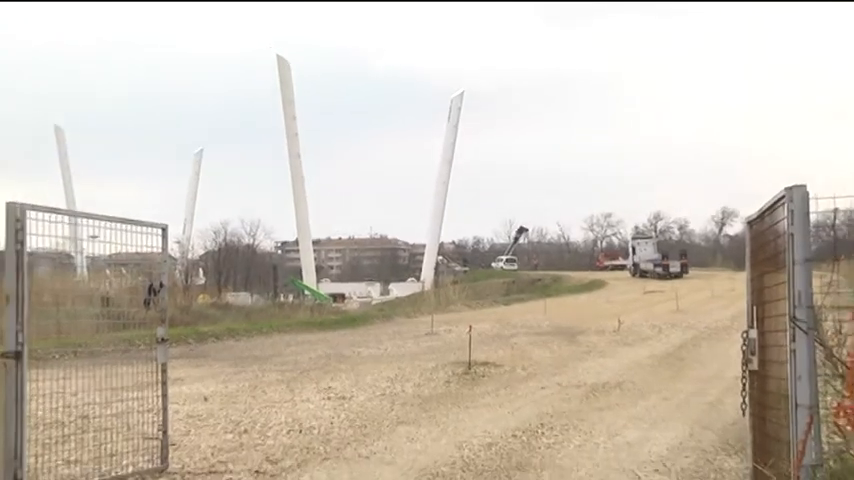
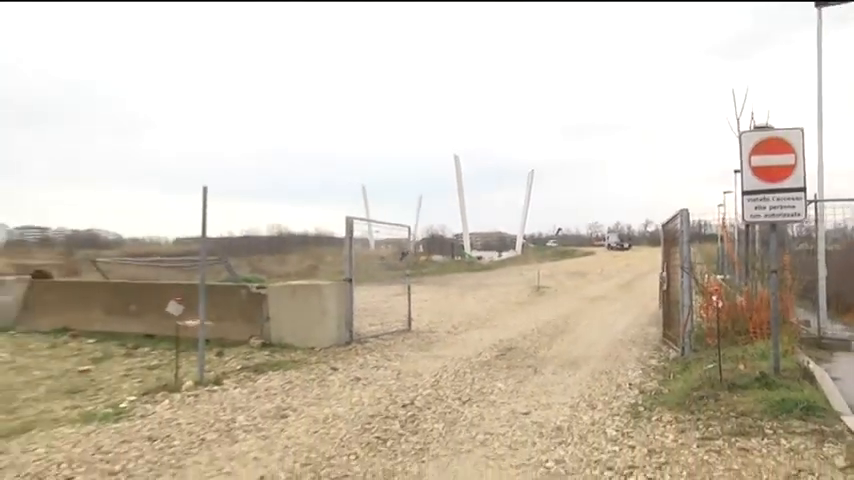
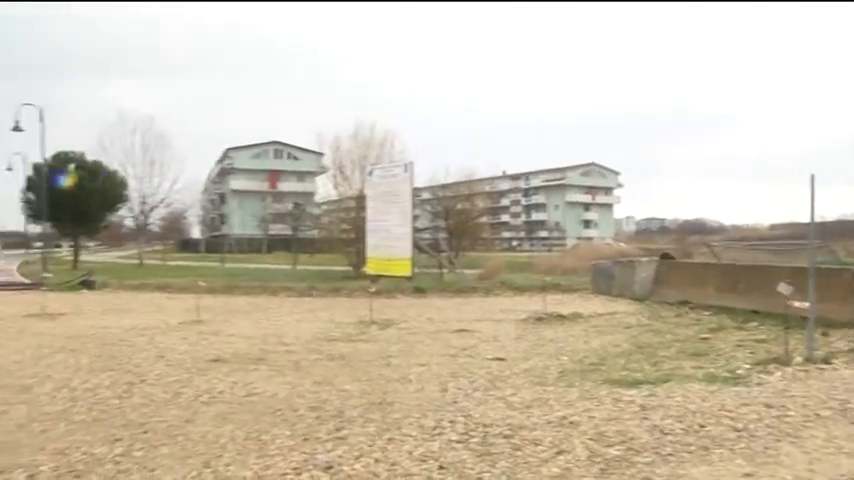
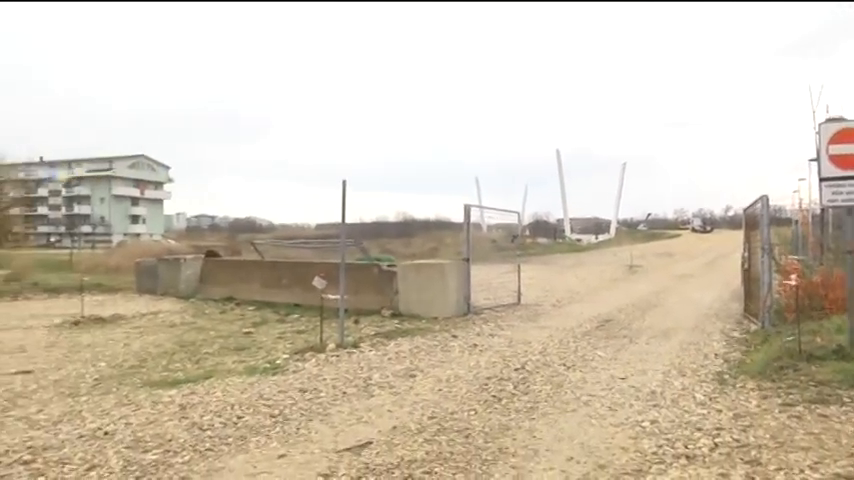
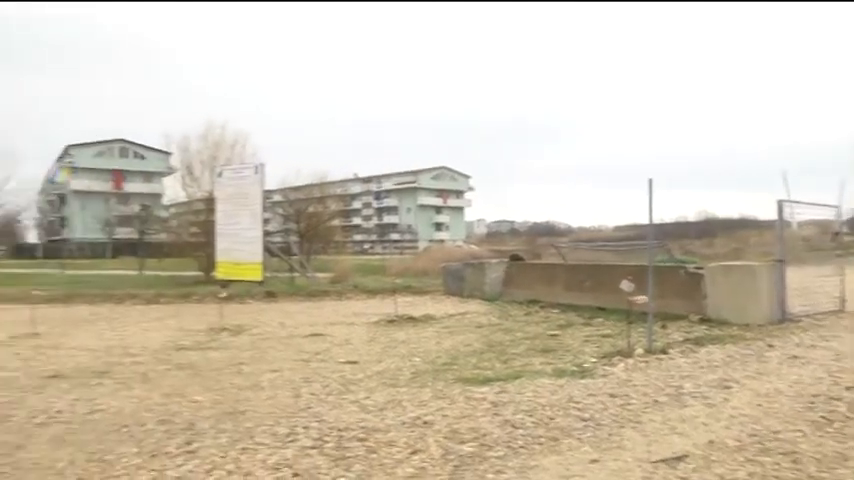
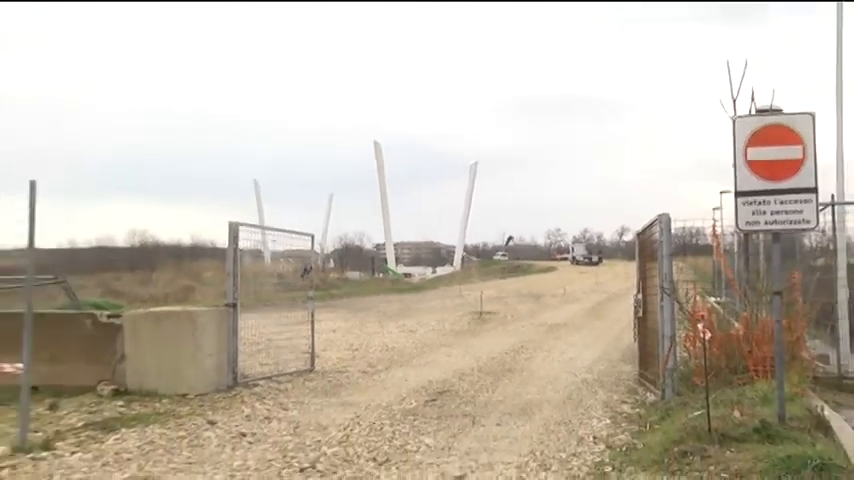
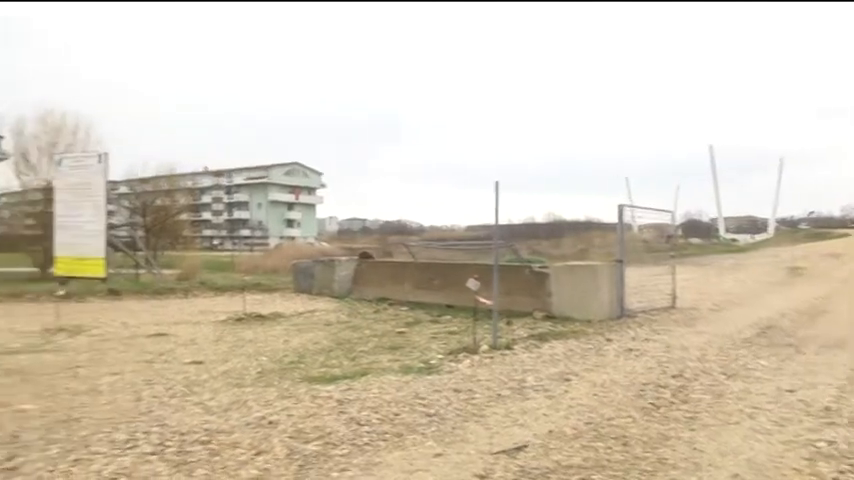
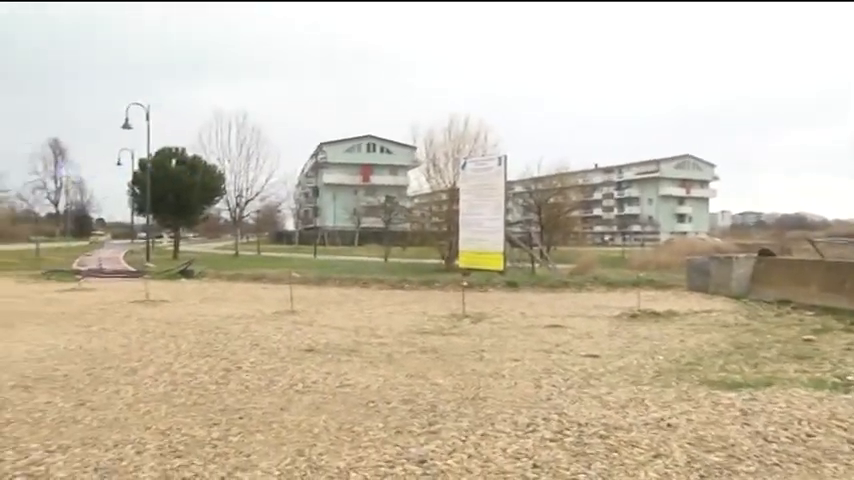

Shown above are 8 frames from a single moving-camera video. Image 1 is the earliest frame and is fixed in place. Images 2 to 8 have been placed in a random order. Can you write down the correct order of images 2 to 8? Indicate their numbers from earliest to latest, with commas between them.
6, 2, 4, 7, 5, 3, 8
